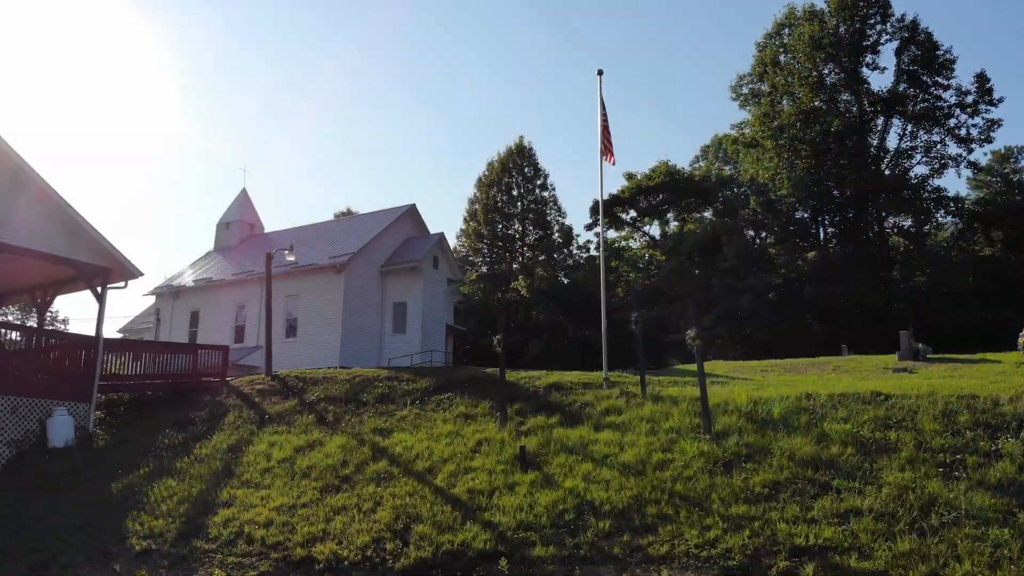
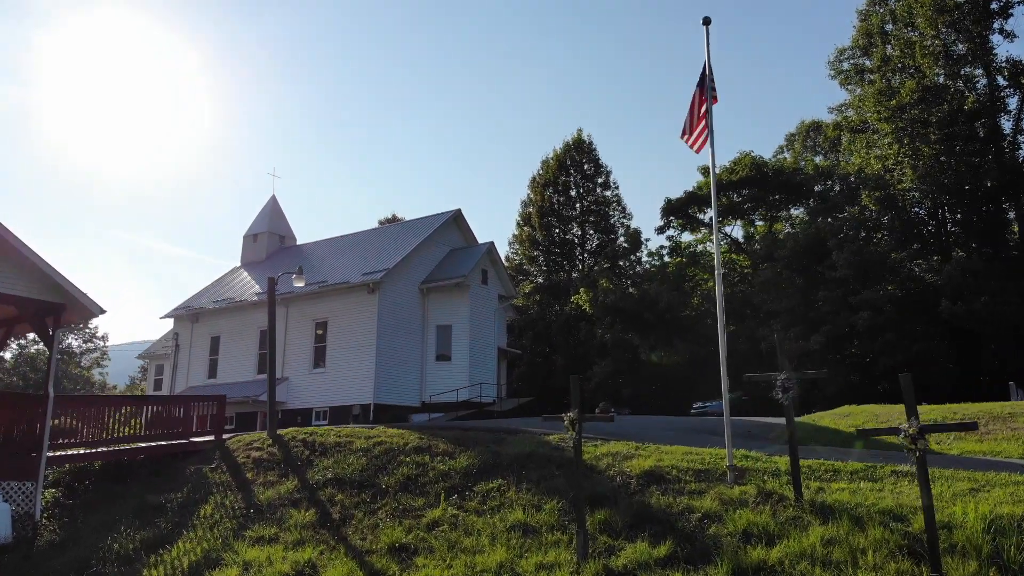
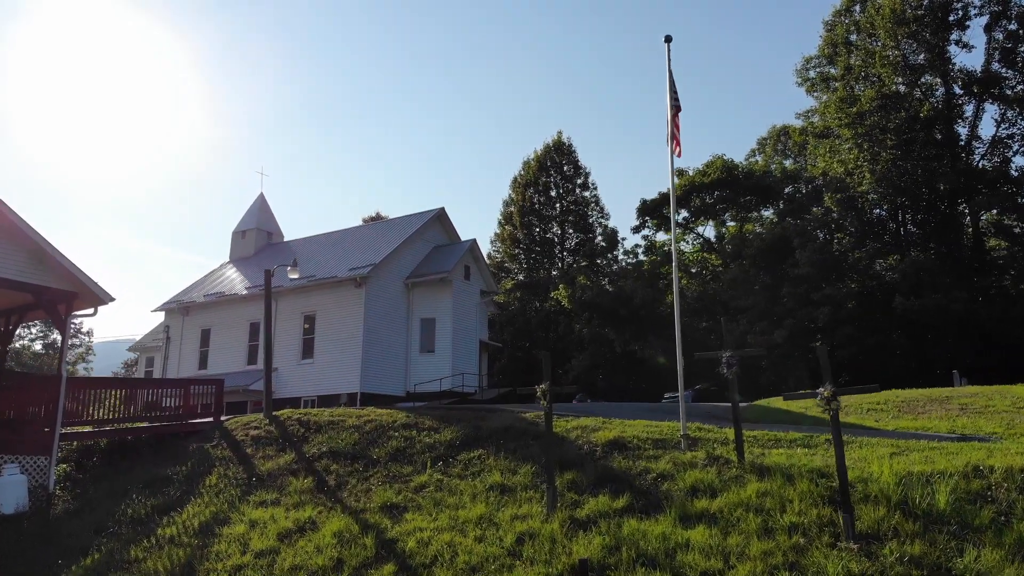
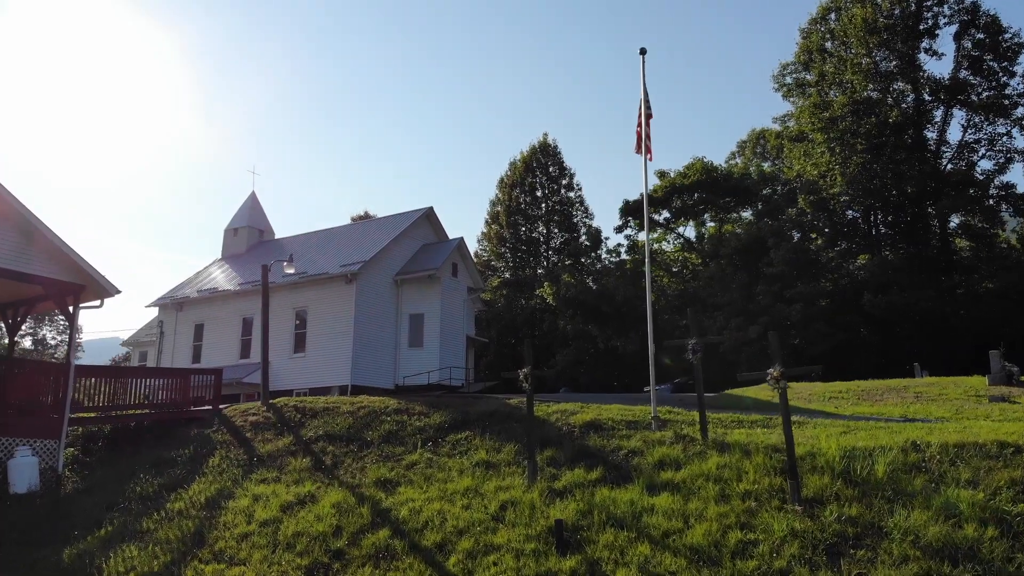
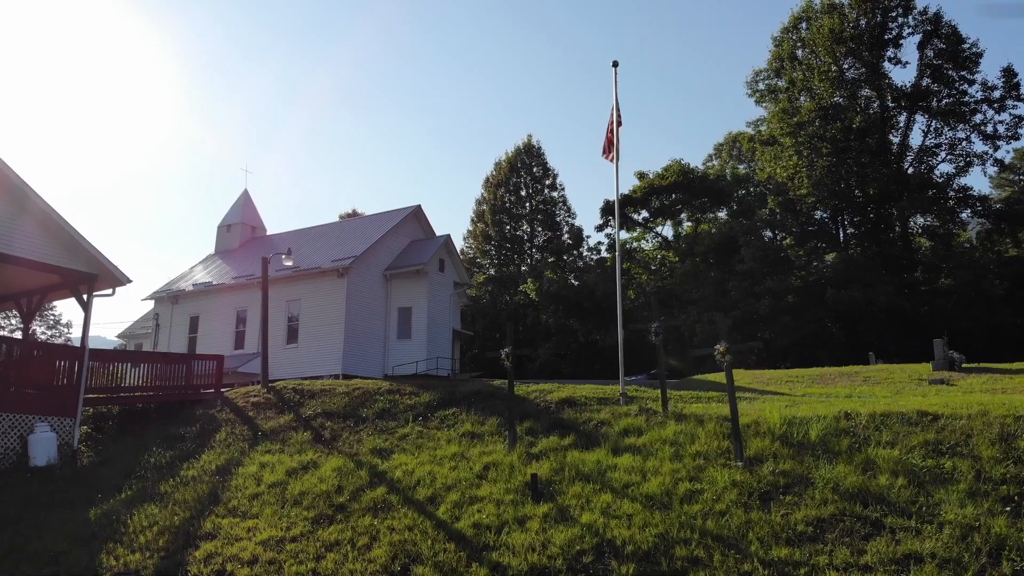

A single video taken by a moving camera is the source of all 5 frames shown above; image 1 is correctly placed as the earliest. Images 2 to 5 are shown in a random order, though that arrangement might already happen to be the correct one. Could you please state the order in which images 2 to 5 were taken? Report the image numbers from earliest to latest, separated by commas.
5, 4, 3, 2
